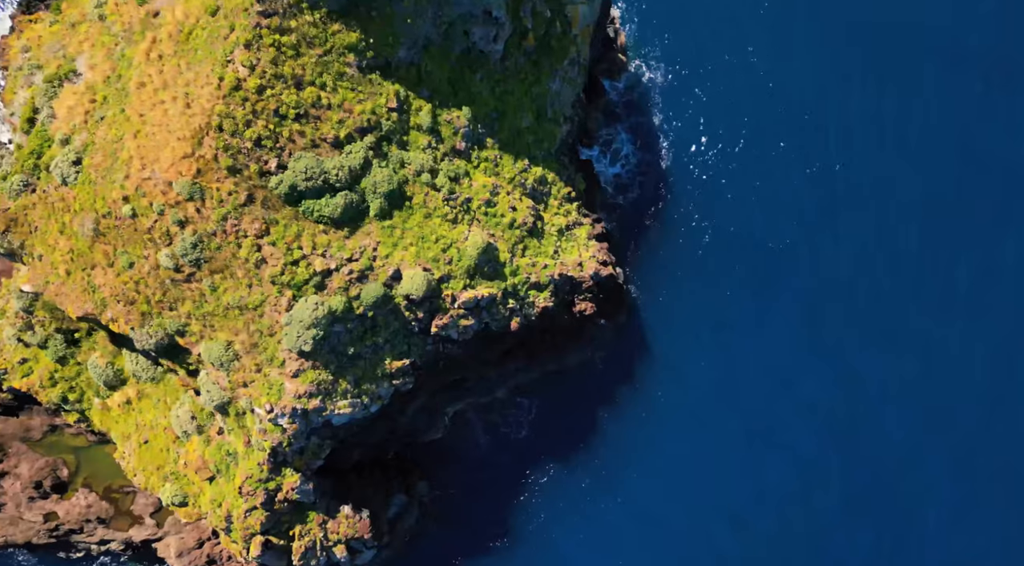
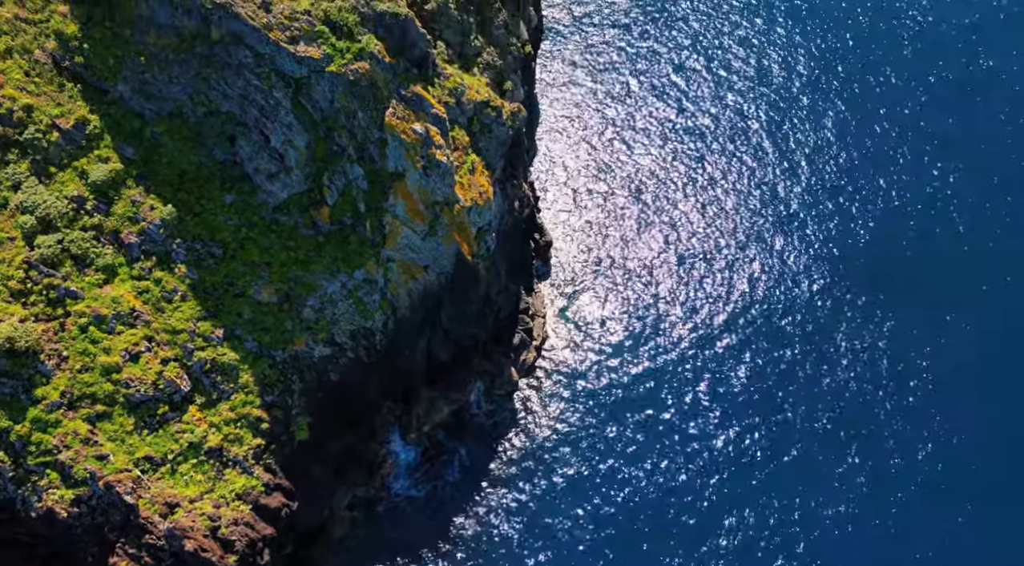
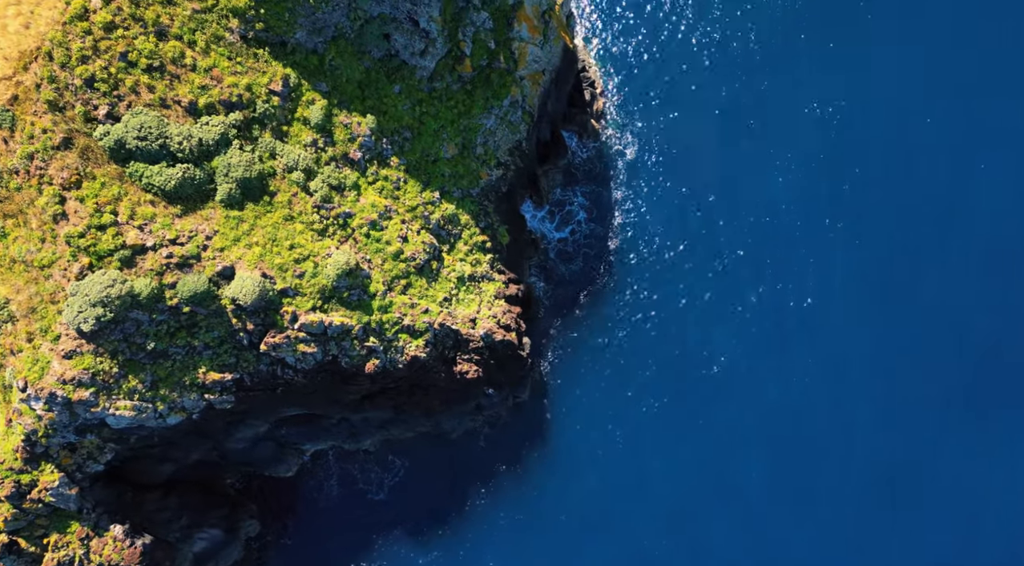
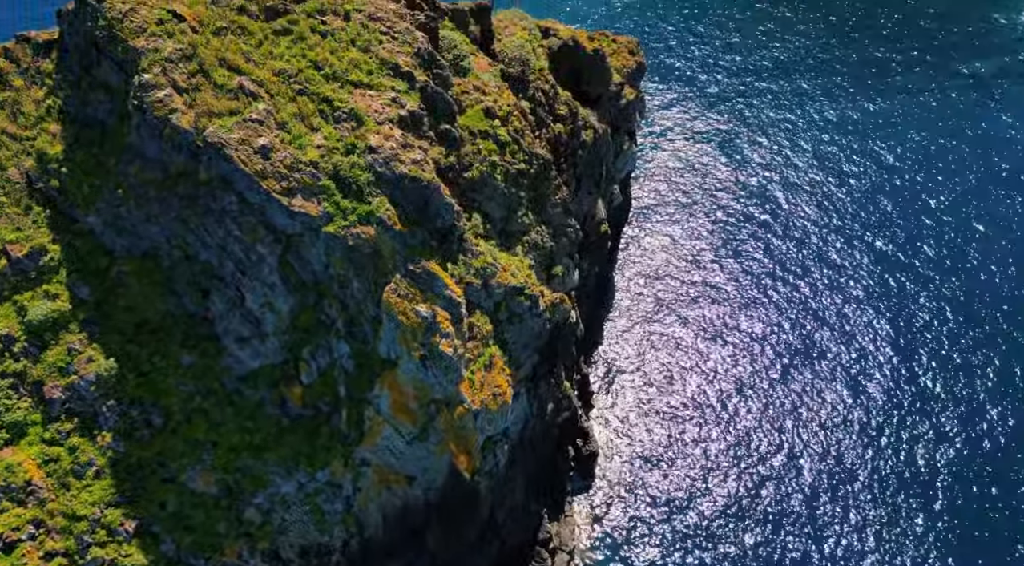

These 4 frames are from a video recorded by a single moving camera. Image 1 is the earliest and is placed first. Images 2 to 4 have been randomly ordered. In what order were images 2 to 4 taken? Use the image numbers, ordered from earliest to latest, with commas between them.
3, 2, 4
